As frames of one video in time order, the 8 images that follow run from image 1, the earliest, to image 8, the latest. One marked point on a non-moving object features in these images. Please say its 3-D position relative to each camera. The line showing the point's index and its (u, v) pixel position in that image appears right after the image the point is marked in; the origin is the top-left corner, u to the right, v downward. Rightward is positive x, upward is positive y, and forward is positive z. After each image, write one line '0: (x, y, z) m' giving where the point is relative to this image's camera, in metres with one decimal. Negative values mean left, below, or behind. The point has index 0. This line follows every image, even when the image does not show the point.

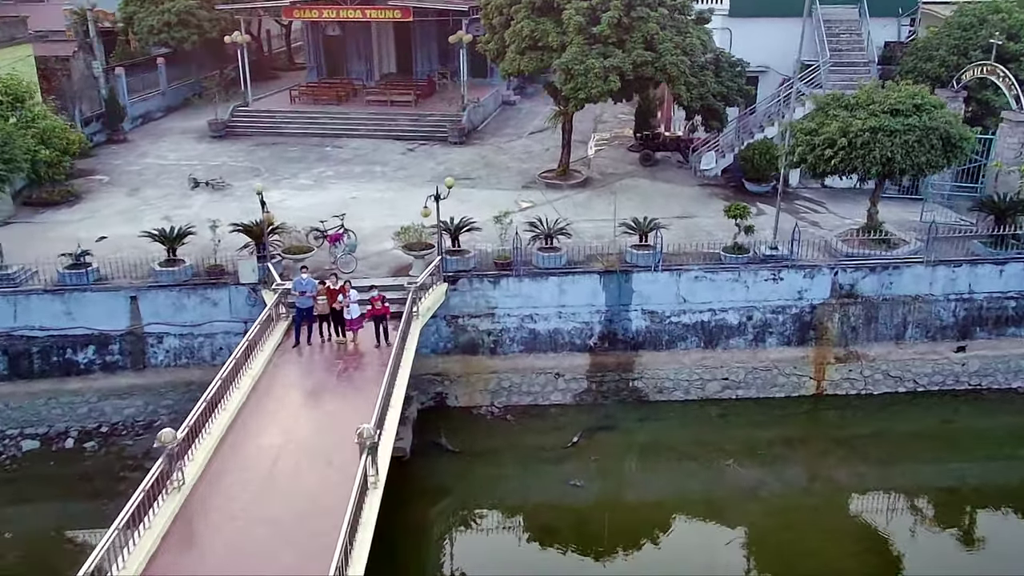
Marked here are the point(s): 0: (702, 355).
0: (+4.0, -1.4, +18.3) m
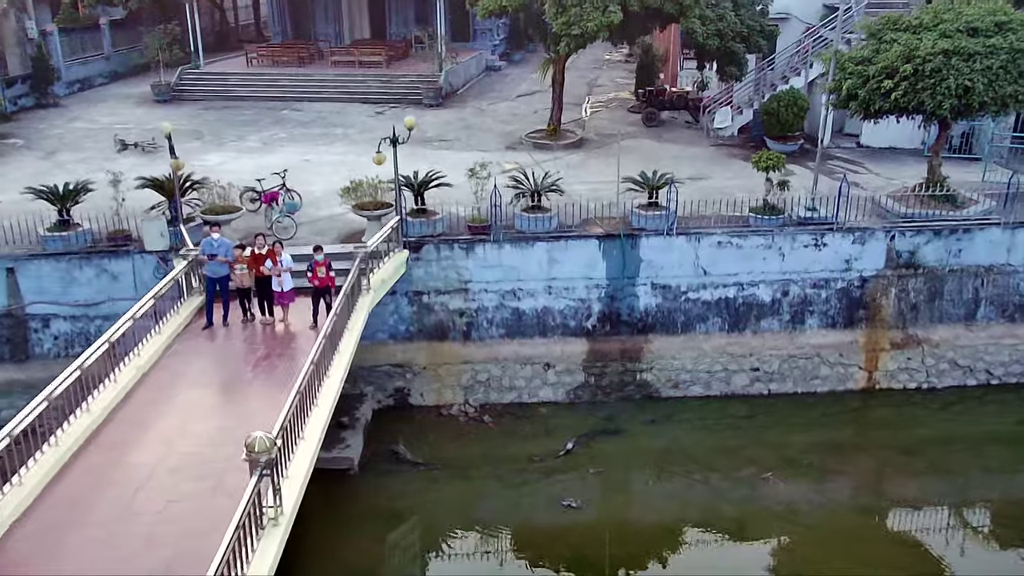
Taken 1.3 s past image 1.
0: (+3.6, -0.9, +14.8) m
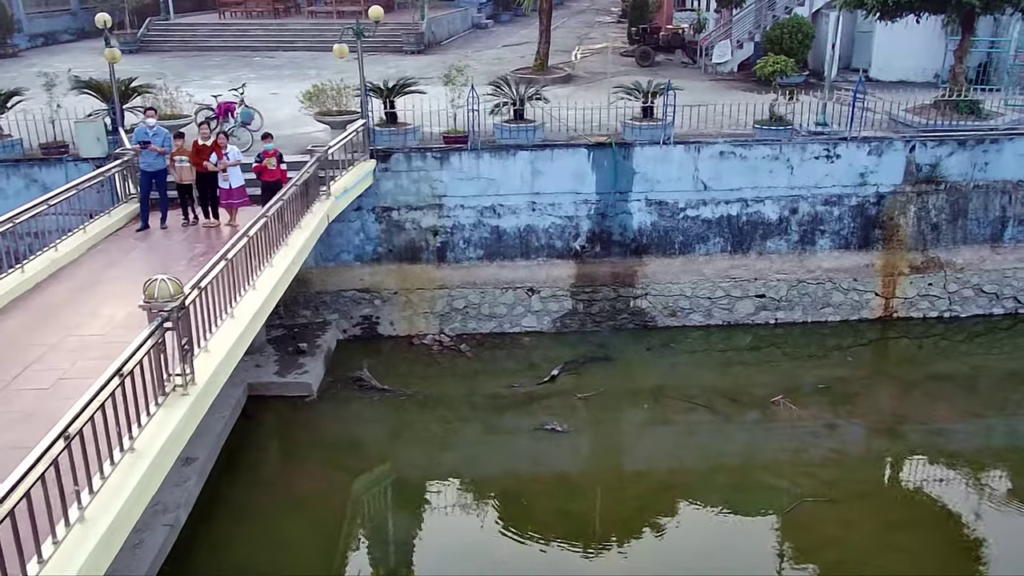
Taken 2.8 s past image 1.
0: (+3.3, +0.4, +13.4) m
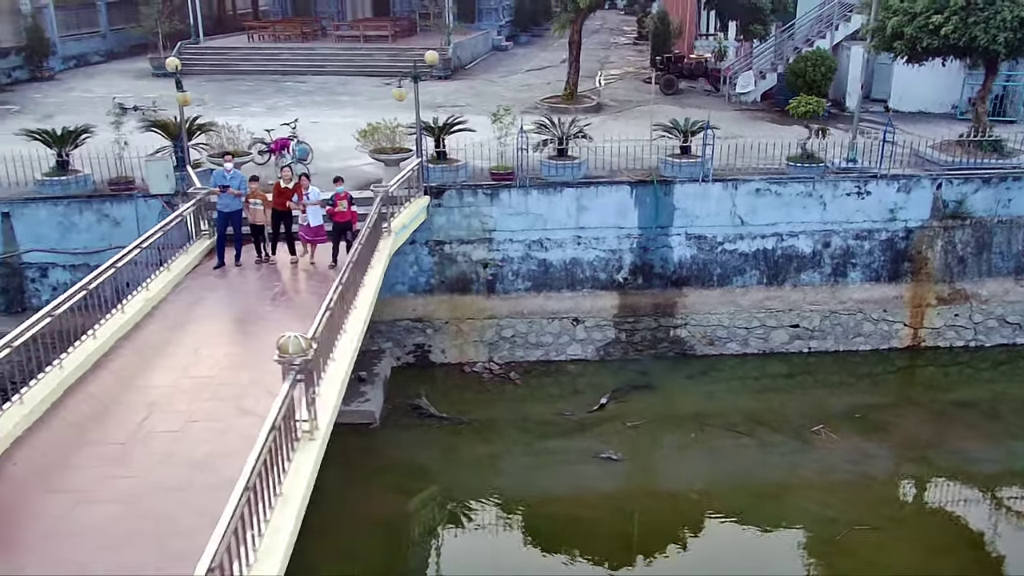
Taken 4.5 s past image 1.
0: (+4.0, -0.1, +14.0) m
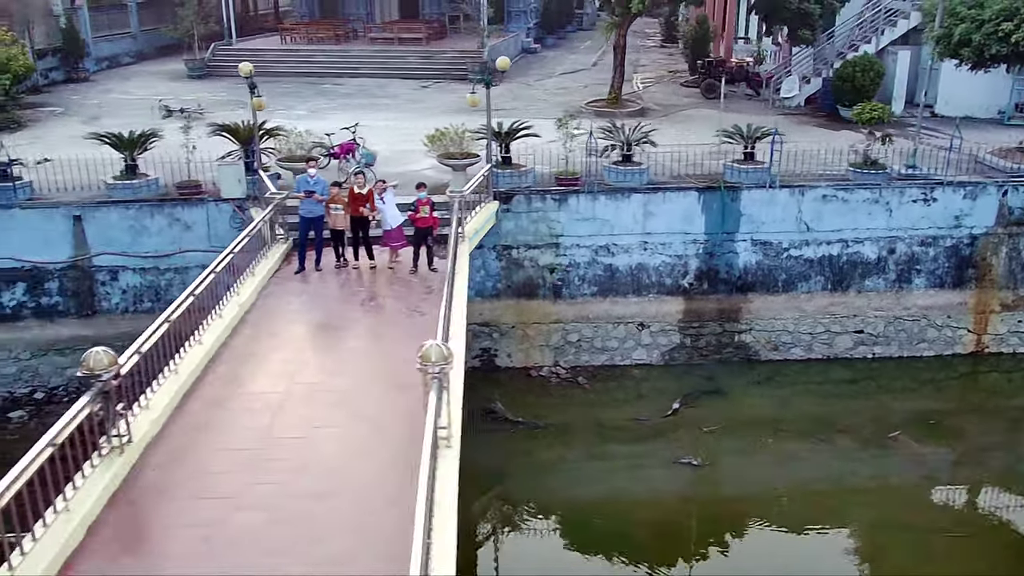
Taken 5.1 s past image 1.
0: (+5.1, -0.2, +14.0) m
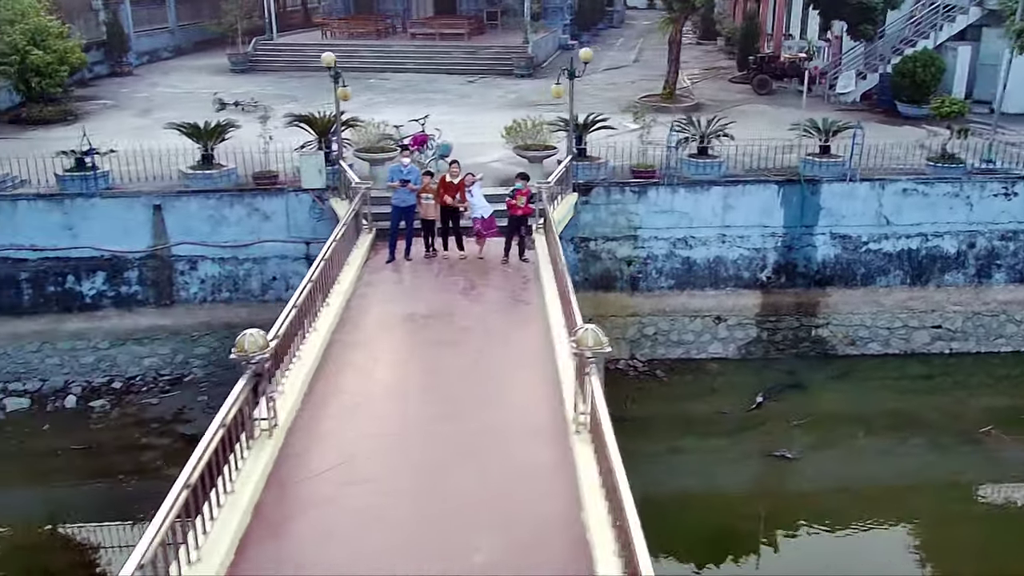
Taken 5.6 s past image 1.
0: (+6.3, -0.1, +13.9) m
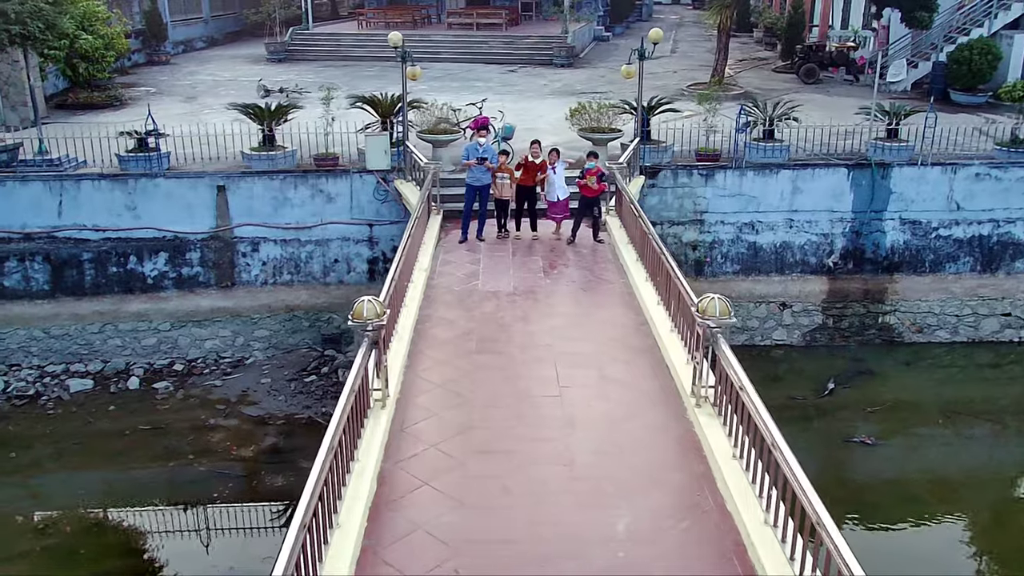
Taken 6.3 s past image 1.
0: (+7.3, +0.1, +13.7) m
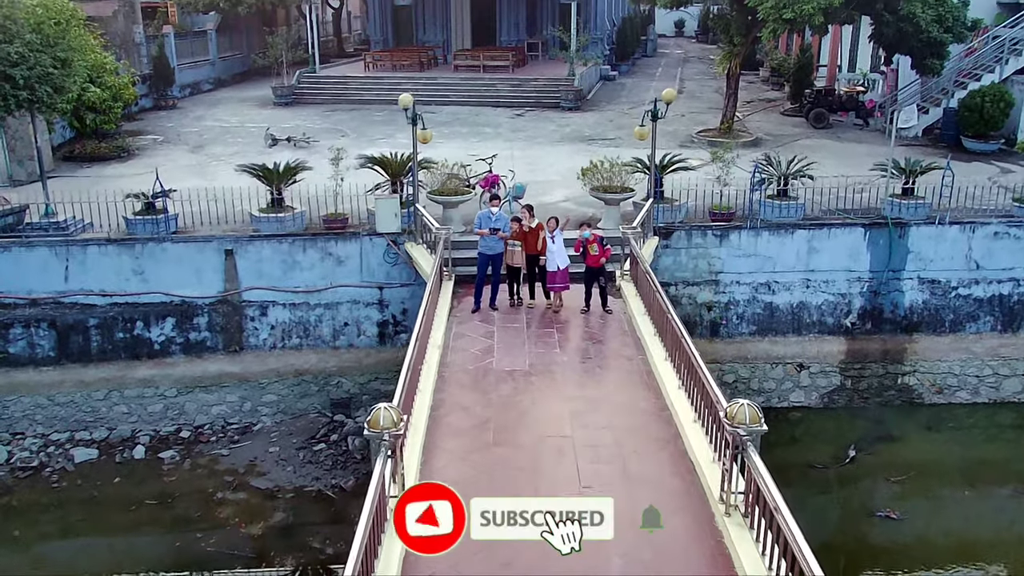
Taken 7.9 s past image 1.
0: (+7.4, -0.8, +13.4) m
